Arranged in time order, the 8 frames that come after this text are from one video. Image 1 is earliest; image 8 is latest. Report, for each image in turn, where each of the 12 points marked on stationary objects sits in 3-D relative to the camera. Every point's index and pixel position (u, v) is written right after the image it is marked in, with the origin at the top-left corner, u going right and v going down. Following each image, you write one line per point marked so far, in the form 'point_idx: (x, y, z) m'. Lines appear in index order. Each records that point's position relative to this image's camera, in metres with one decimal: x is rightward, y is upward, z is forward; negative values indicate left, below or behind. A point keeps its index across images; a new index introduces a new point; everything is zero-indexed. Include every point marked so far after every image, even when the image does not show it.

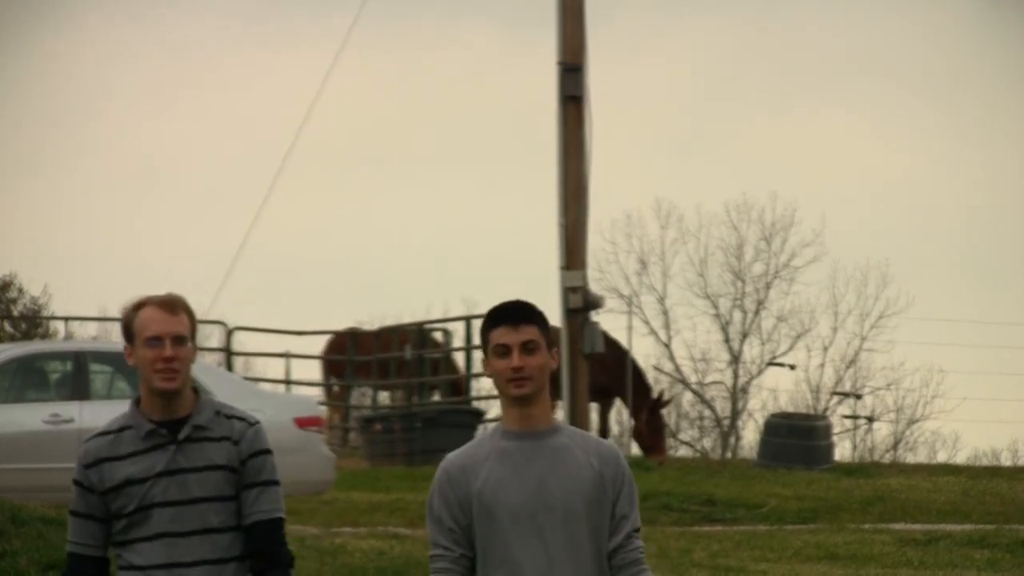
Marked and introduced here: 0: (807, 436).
0: (+3.0, -1.6, +16.1) m
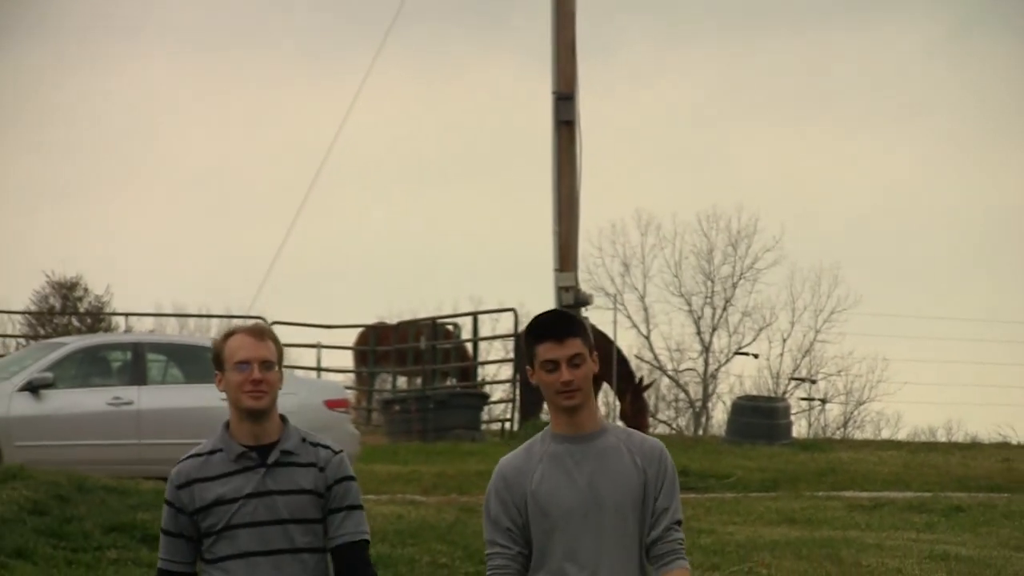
0: (+3.0, -1.5, +17.4) m
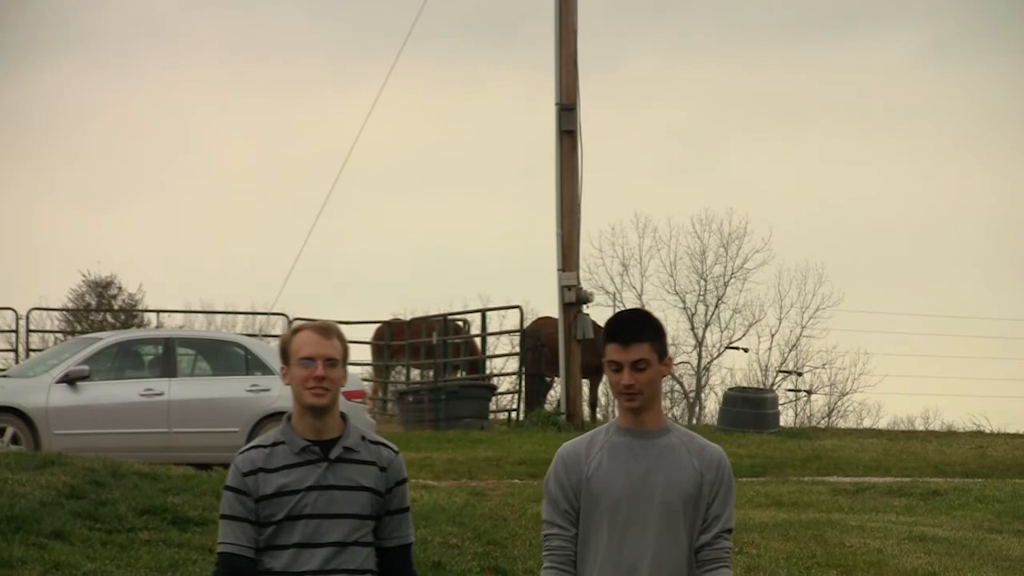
0: (+3.1, -1.5, +18.1) m
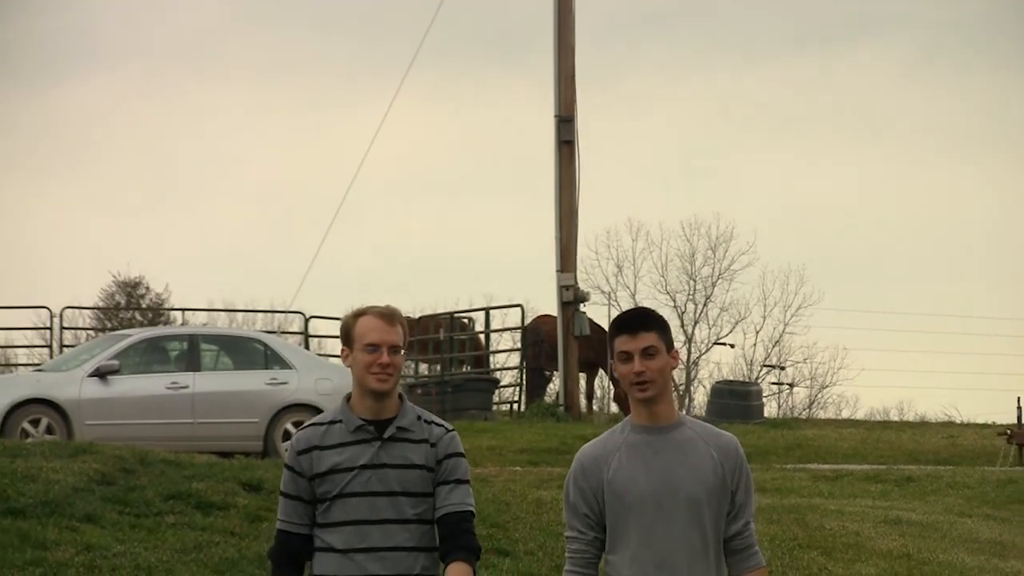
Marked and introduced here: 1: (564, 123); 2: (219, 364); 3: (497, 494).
0: (+3.1, -1.4, +18.9) m
1: (+0.5, +1.9, +17.4) m
2: (-2.5, -0.7, +12.6) m
3: (-0.1, -1.7, +11.9) m
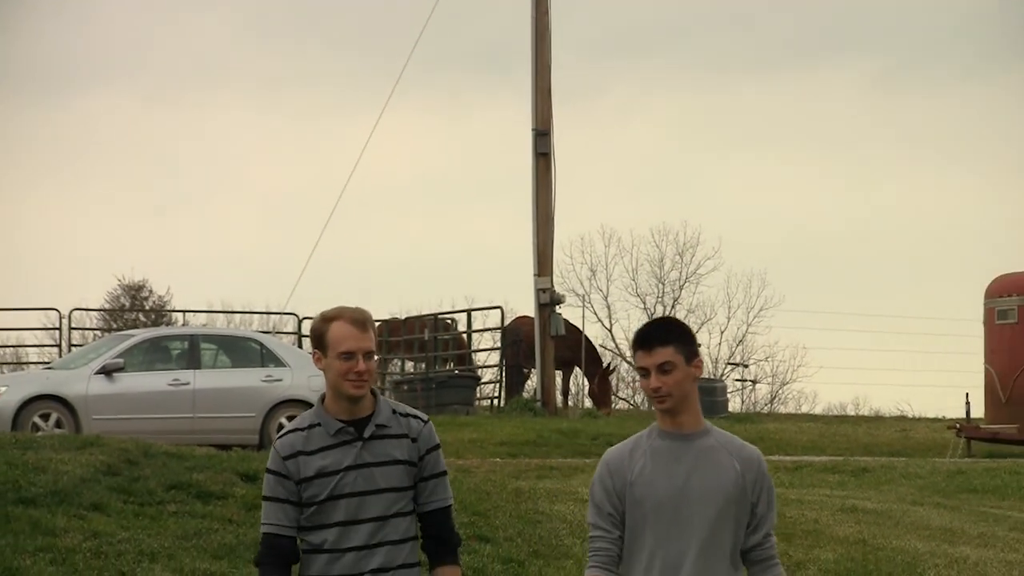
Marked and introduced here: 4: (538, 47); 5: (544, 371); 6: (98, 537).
0: (+2.9, -1.4, +19.7) m
1: (+0.4, +1.8, +18.2) m
2: (-2.7, -0.7, +13.3) m
3: (-0.3, -1.7, +12.7) m
4: (+0.3, +2.9, +18.5) m
5: (+0.4, -1.1, +18.8) m
6: (-3.2, -1.9, +11.2) m
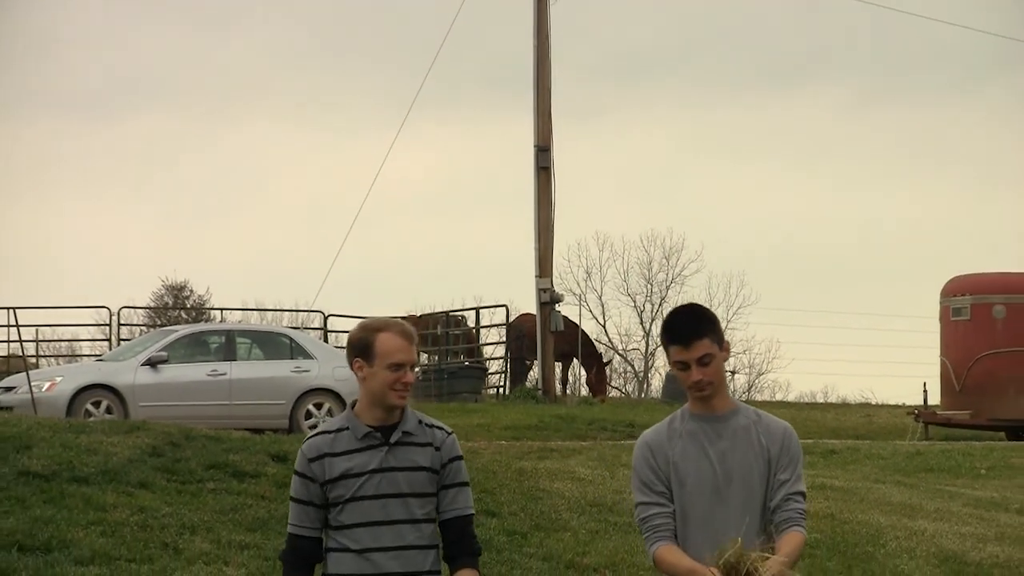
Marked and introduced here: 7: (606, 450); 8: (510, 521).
0: (+2.9, -1.4, +21.1) m
1: (+0.4, +1.9, +19.6) m
2: (-2.7, -0.7, +14.8) m
3: (-0.3, -1.7, +14.1) m
4: (+0.4, +2.9, +19.9) m
5: (+0.4, -1.0, +20.2) m
6: (-3.2, -1.9, +12.6) m
7: (+1.0, -1.7, +15.2) m
8: (0.0, -2.0, +12.6) m
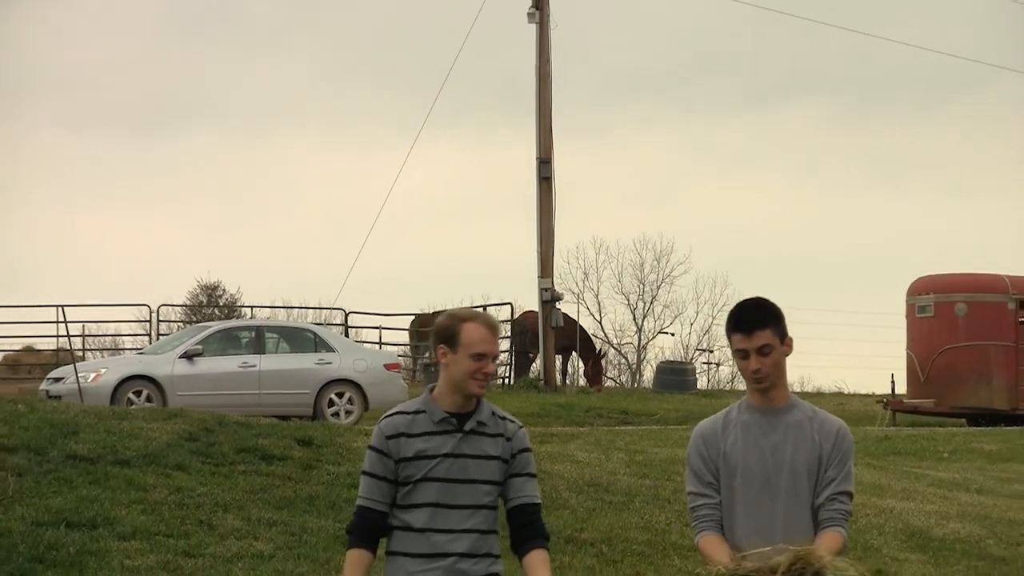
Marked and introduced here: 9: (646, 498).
0: (+3.0, -1.4, +22.4) m
1: (+0.5, +1.9, +20.9) m
2: (-2.6, -0.7, +16.1) m
3: (-0.2, -1.7, +15.4) m
4: (+0.4, +3.0, +21.3) m
5: (+0.5, -1.0, +21.6) m
6: (-3.1, -1.9, +14.0) m
7: (+1.0, -1.7, +16.6) m
8: (0.0, -2.0, +13.9) m
9: (+1.3, -2.1, +14.3) m
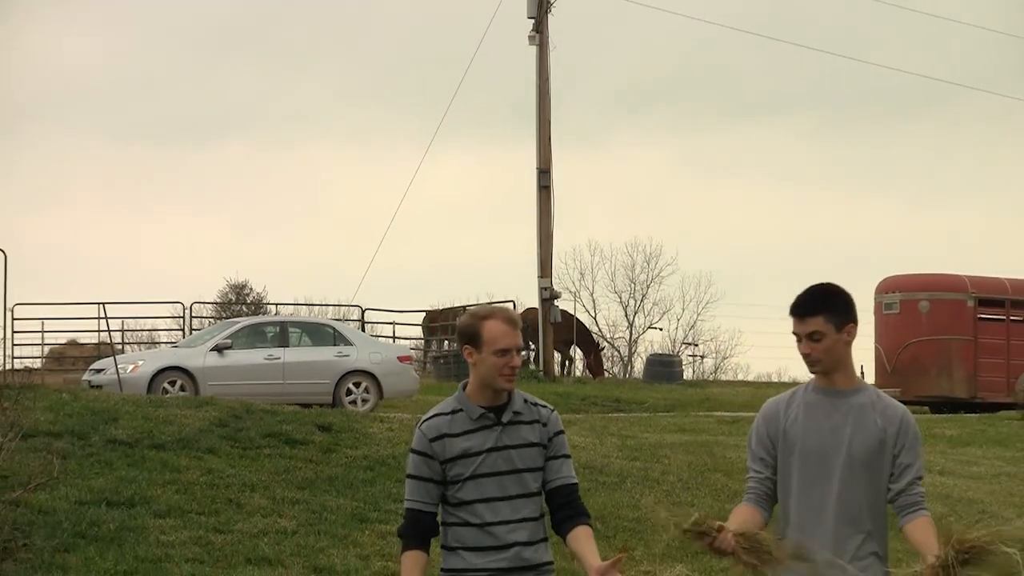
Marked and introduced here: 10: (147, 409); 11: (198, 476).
0: (+3.0, -1.4, +23.9) m
1: (+0.5, +1.9, +22.4) m
2: (-2.6, -0.7, +17.5) m
3: (-0.2, -1.7, +16.9) m
4: (+0.5, +3.0, +22.7) m
5: (+0.5, -1.0, +23.0) m
6: (-3.1, -1.9, +15.4) m
7: (+1.0, -1.7, +18.0) m
8: (+0.1, -2.0, +15.4) m
9: (+1.3, -2.1, +15.8) m
10: (-4.1, -1.4, +16.5) m
11: (-3.2, -1.9, +15.2) m
